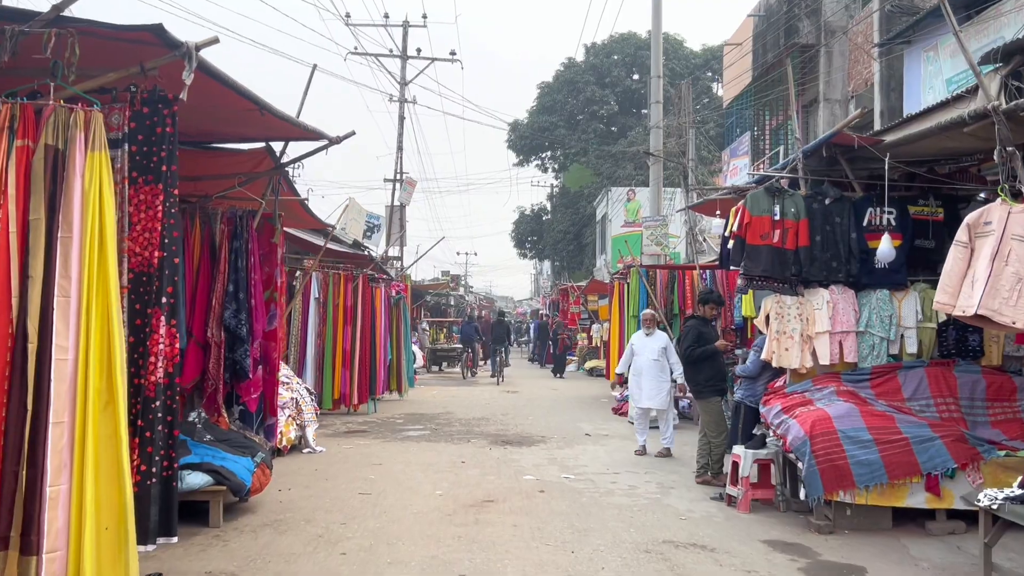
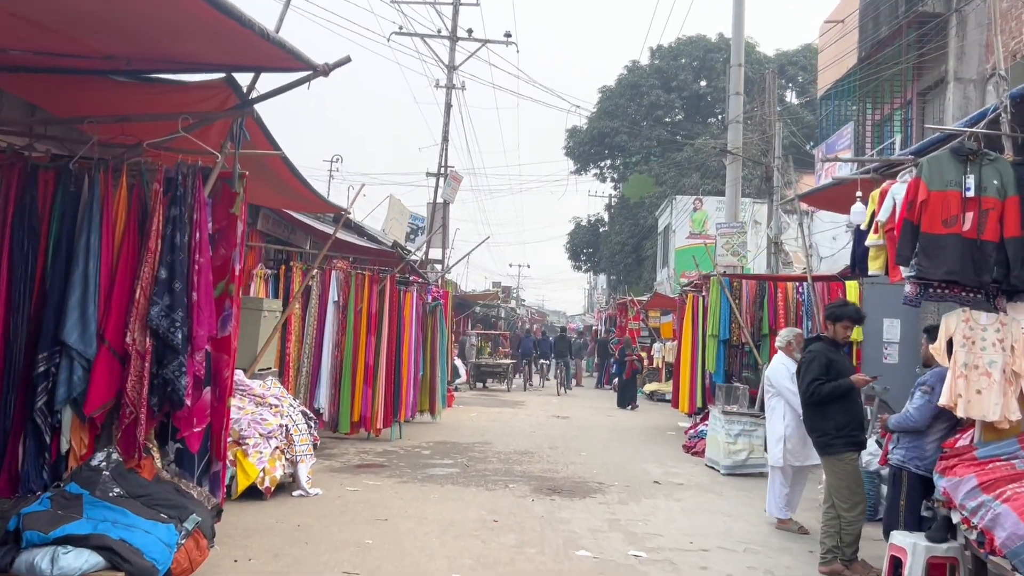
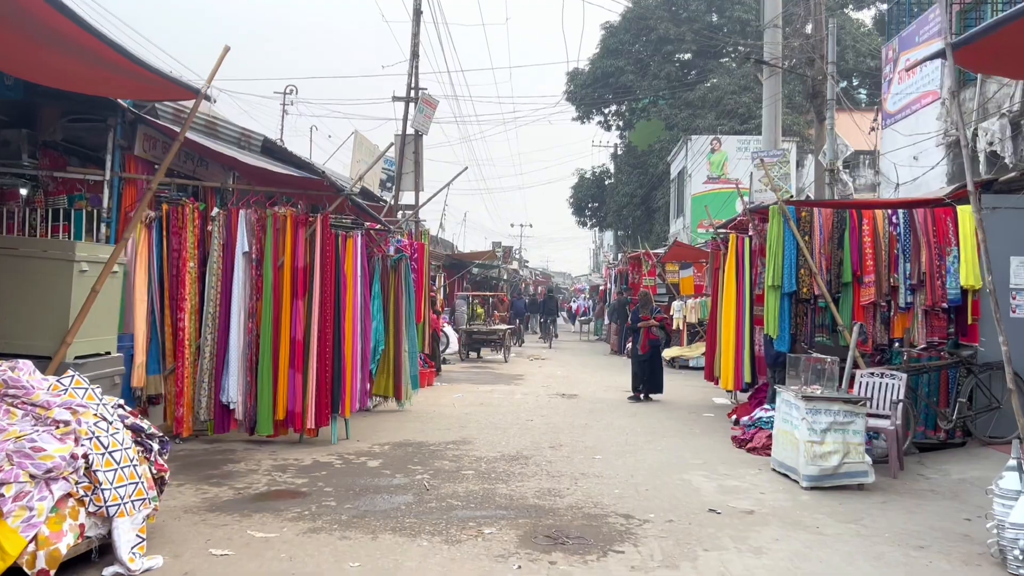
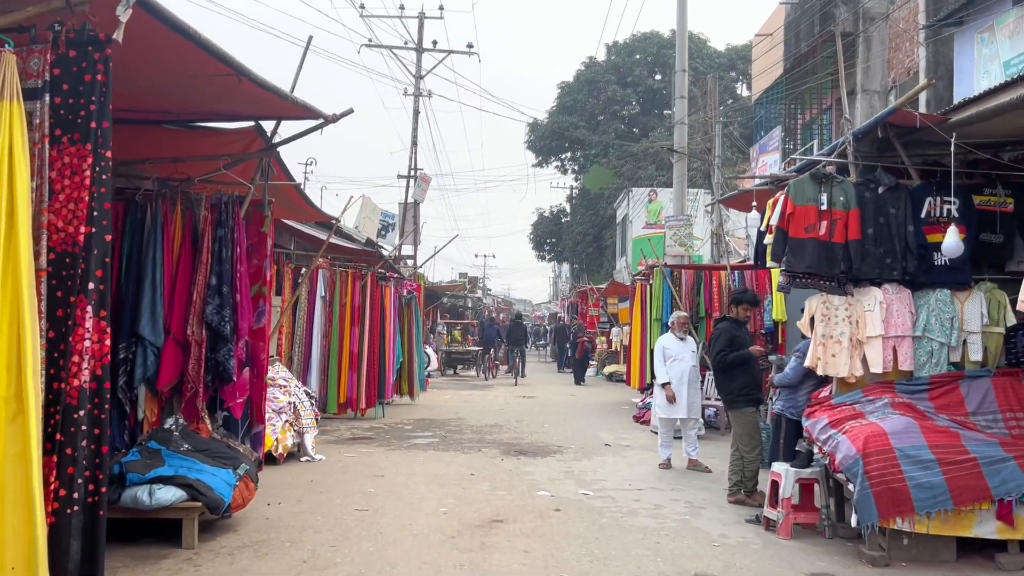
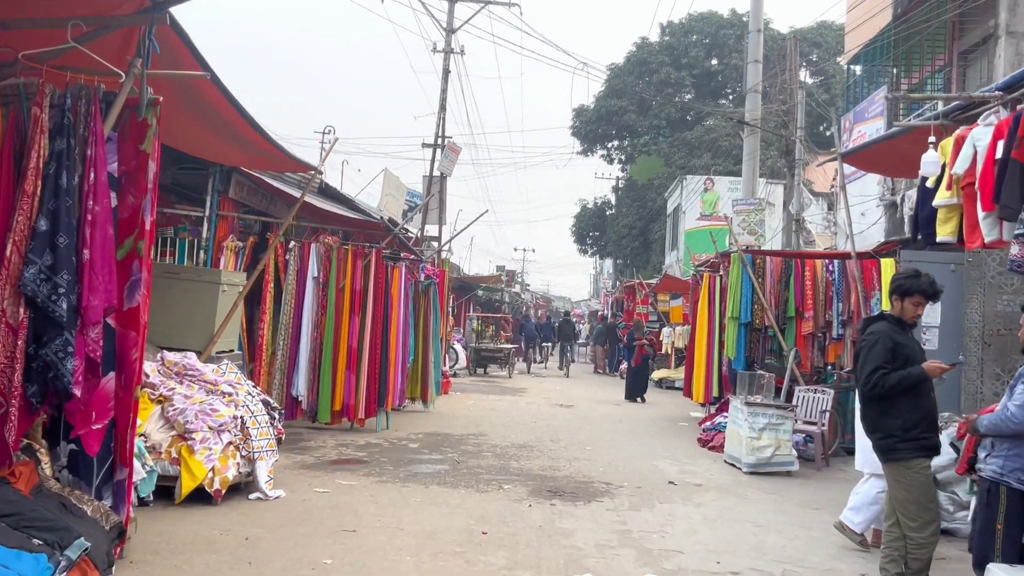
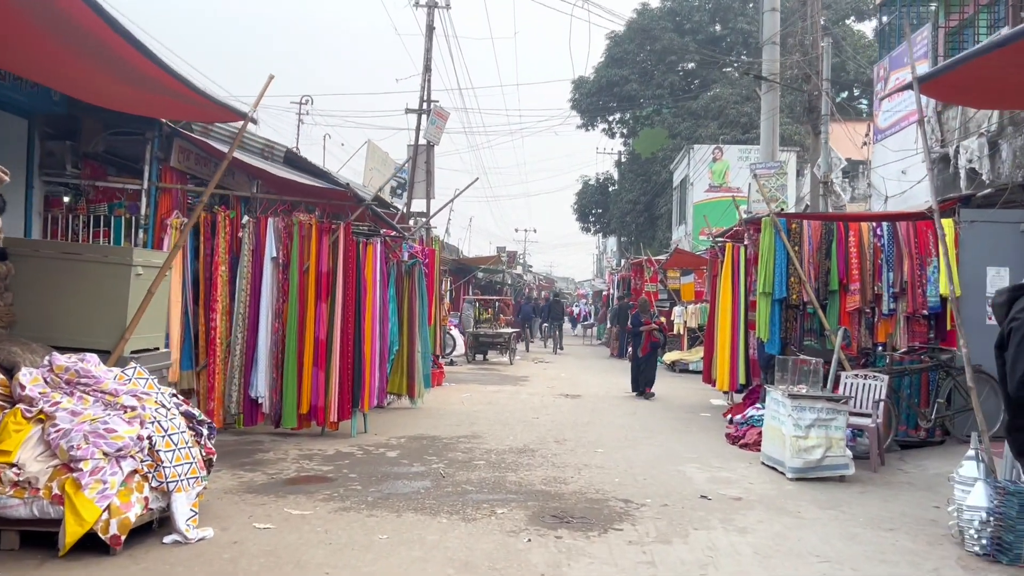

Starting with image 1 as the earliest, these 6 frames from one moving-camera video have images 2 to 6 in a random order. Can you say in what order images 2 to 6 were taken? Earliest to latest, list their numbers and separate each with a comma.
4, 2, 5, 6, 3
